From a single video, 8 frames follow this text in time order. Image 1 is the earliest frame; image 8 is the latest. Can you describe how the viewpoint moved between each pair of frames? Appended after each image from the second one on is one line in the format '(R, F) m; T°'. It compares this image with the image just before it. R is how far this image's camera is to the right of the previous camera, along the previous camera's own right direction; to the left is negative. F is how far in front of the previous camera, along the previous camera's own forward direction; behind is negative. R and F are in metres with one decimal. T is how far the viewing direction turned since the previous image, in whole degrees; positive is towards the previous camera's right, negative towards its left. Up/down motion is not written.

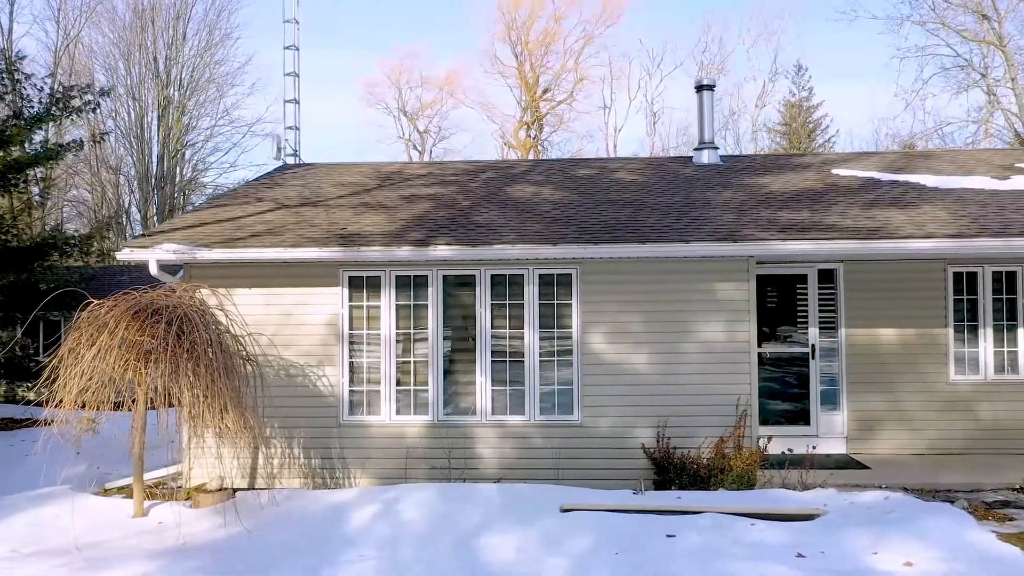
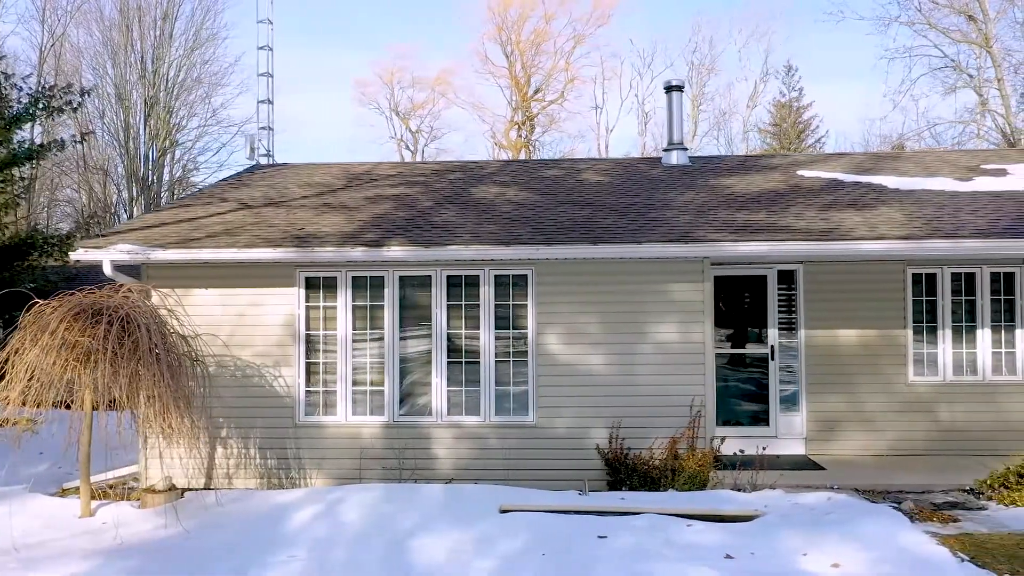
(+0.4, 0.0) m; 0°
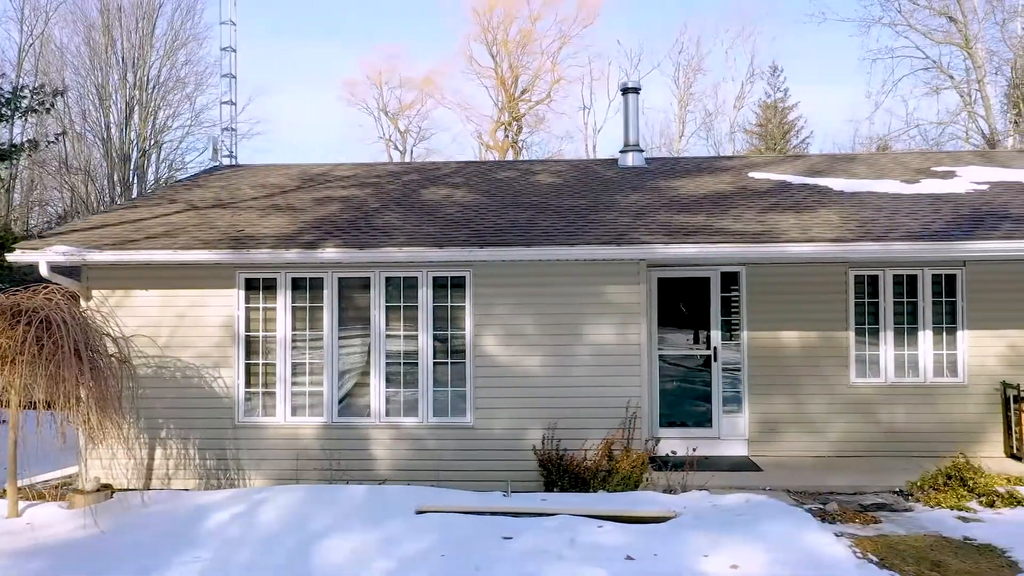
(+0.5, 0.0) m; 0°
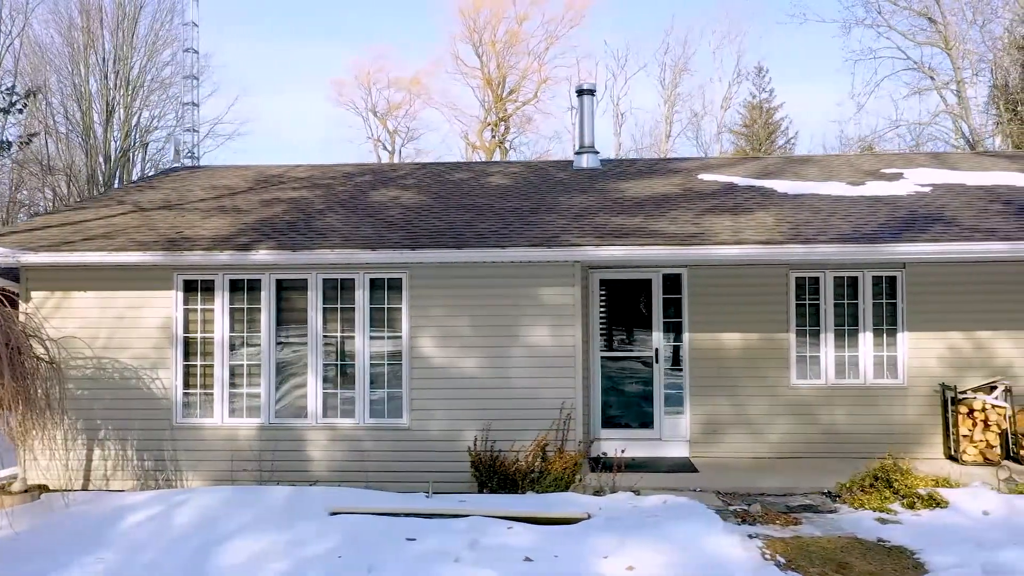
(+0.5, 0.0) m; 0°
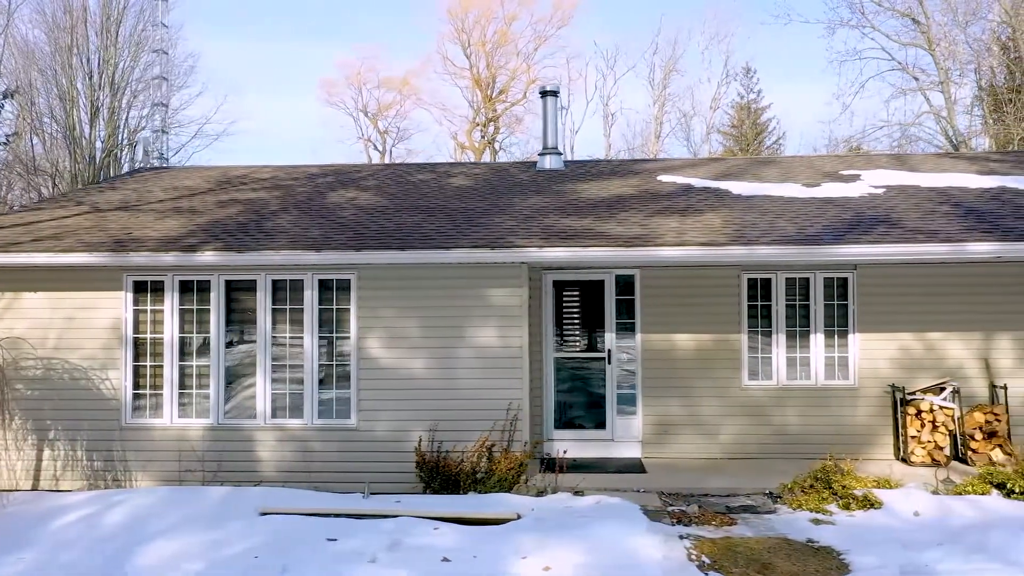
(+0.4, 0.0) m; 0°
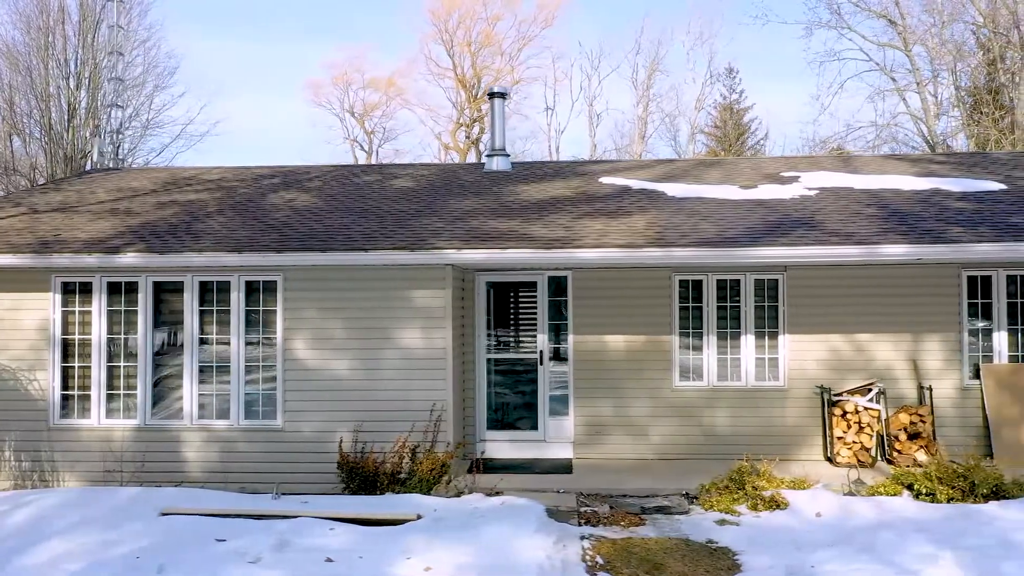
(+0.6, 0.0) m; 0°
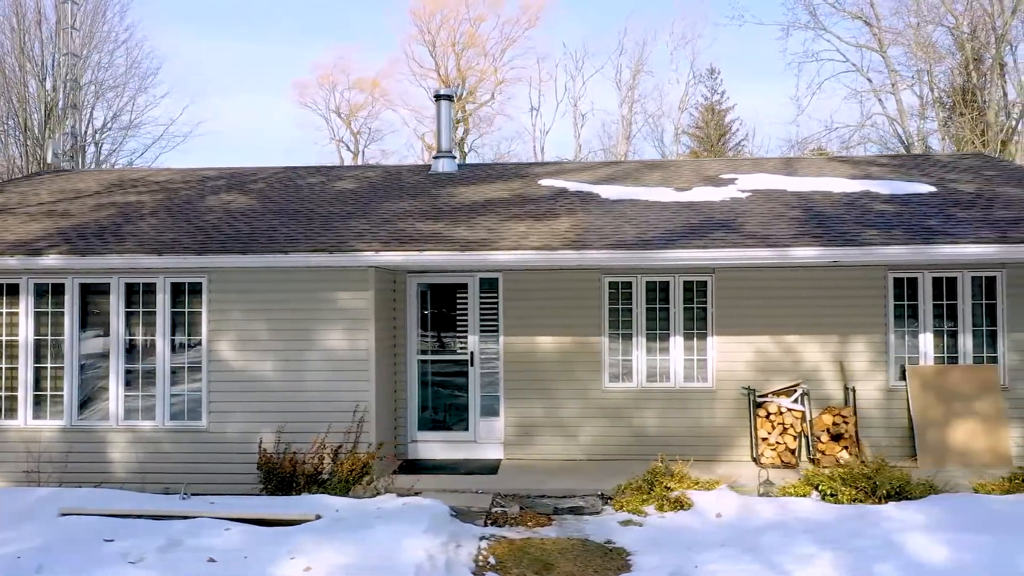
(+0.7, 0.0) m; 0°
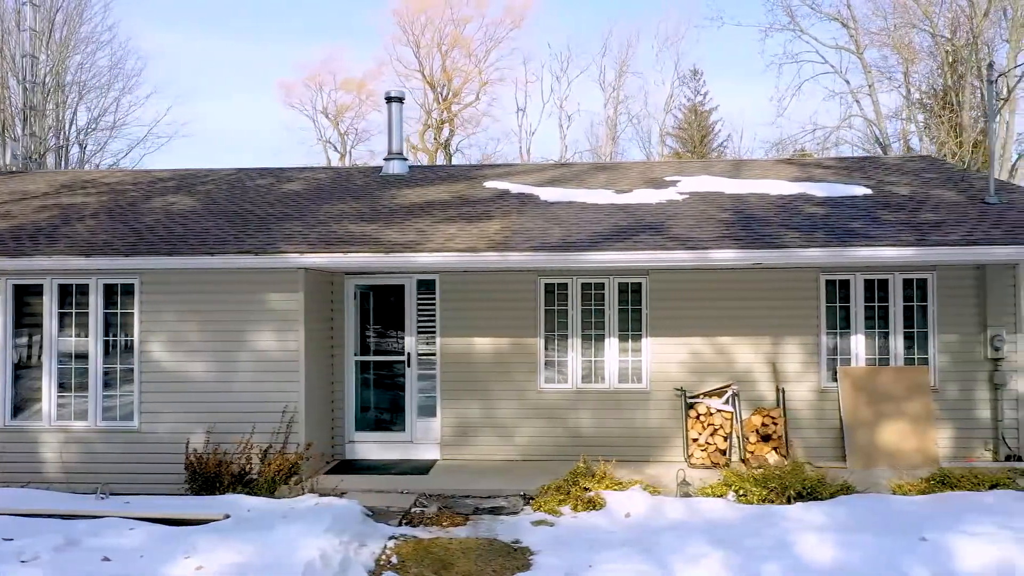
(+0.6, -0.1) m; 0°
